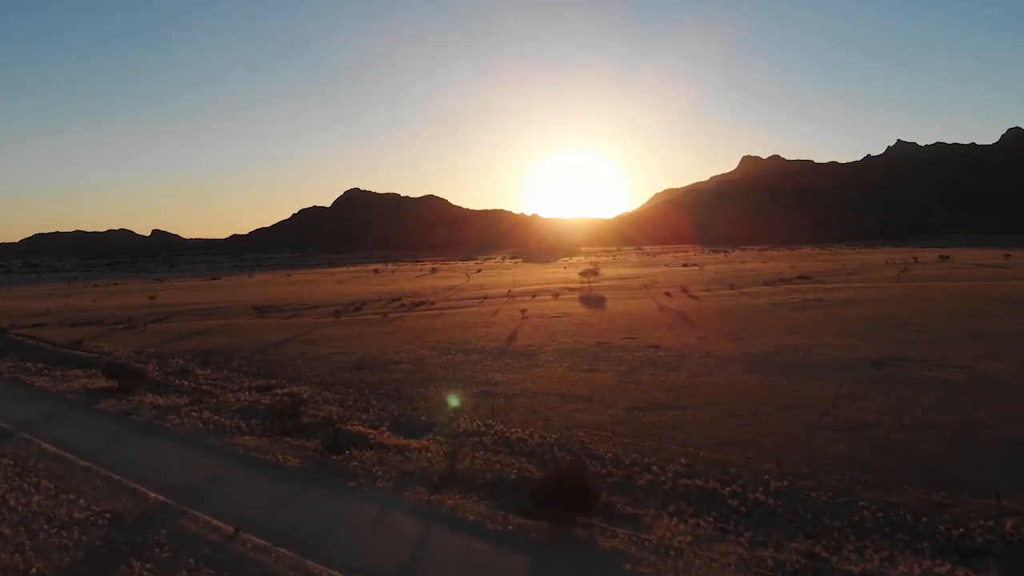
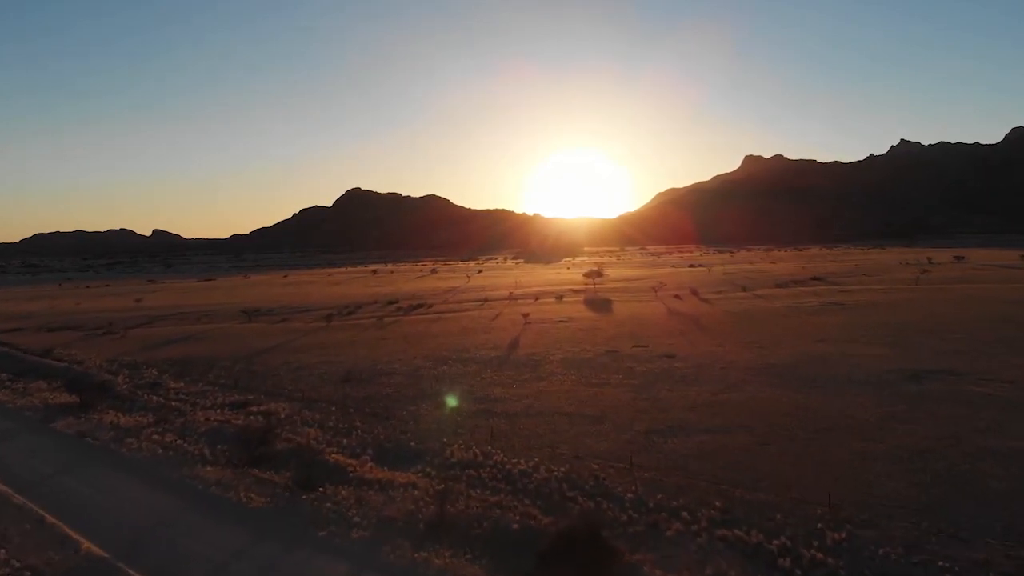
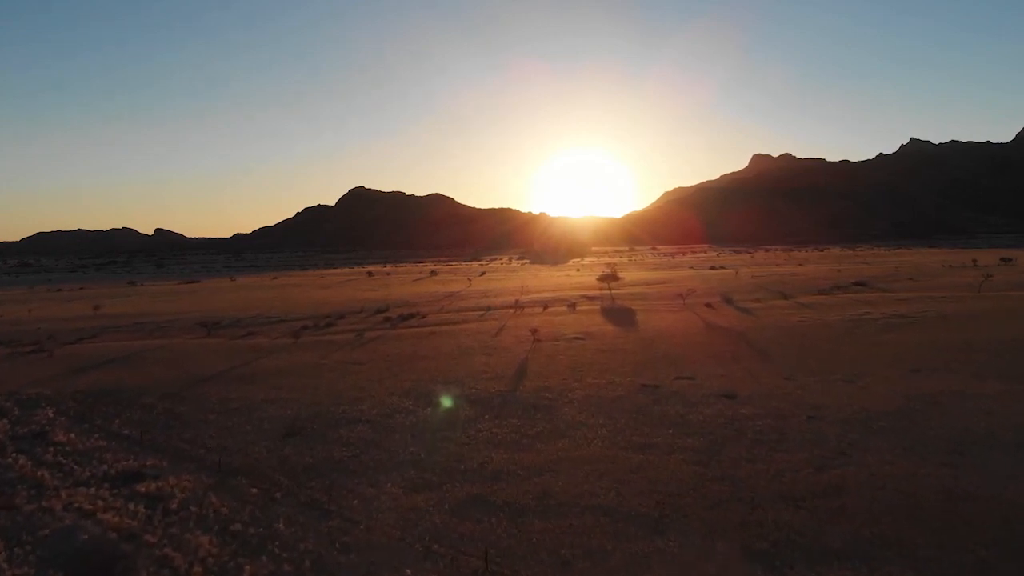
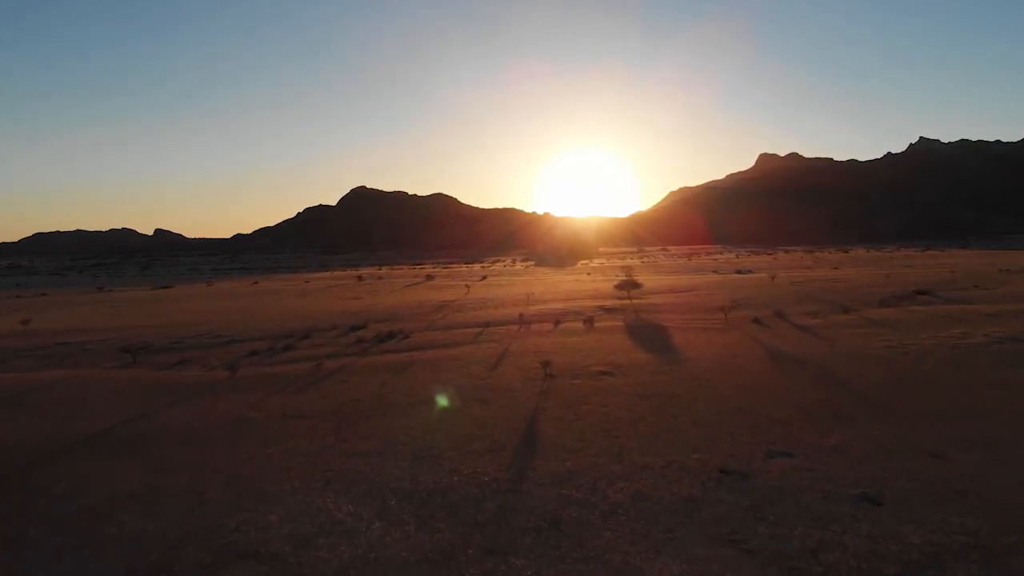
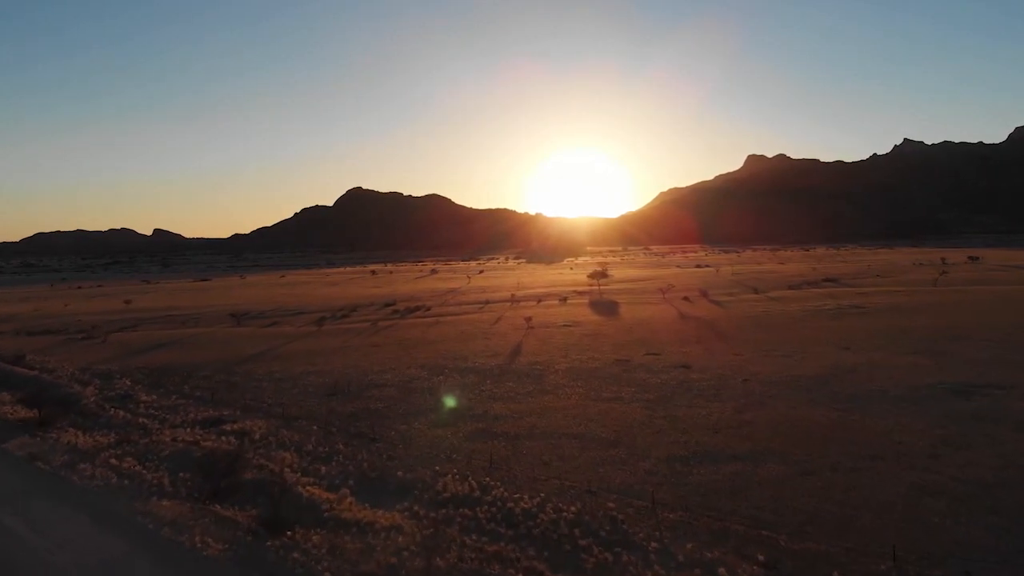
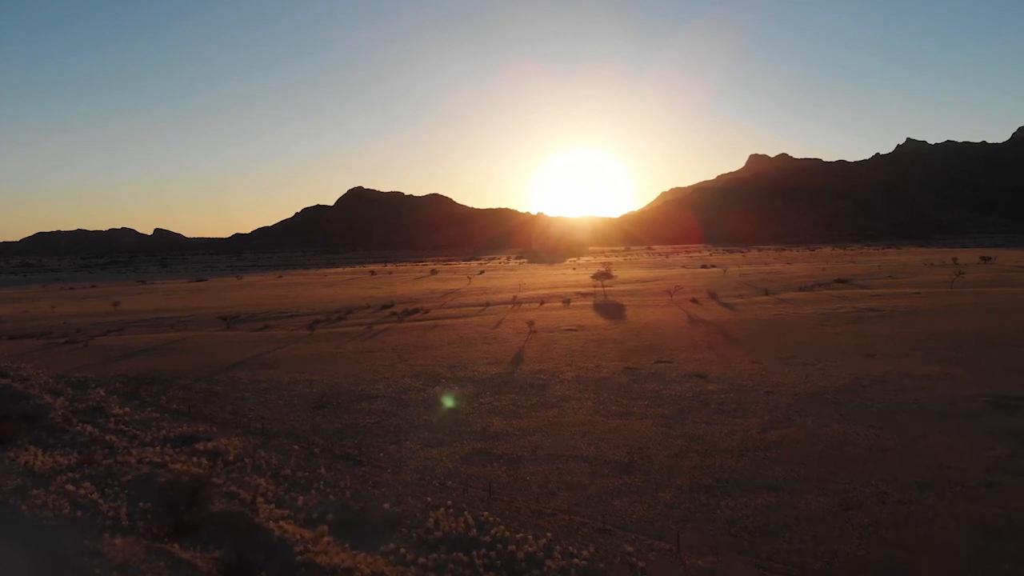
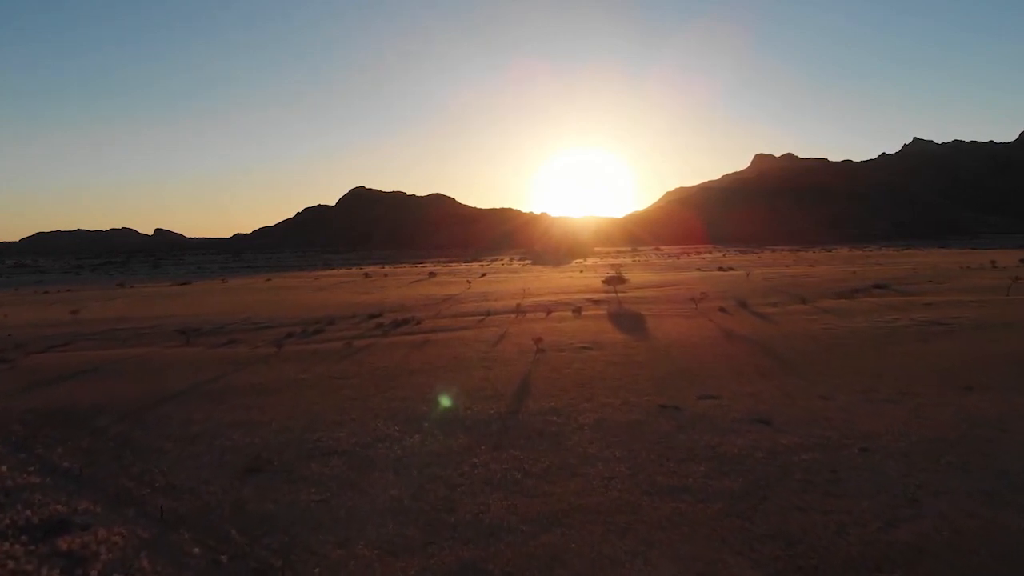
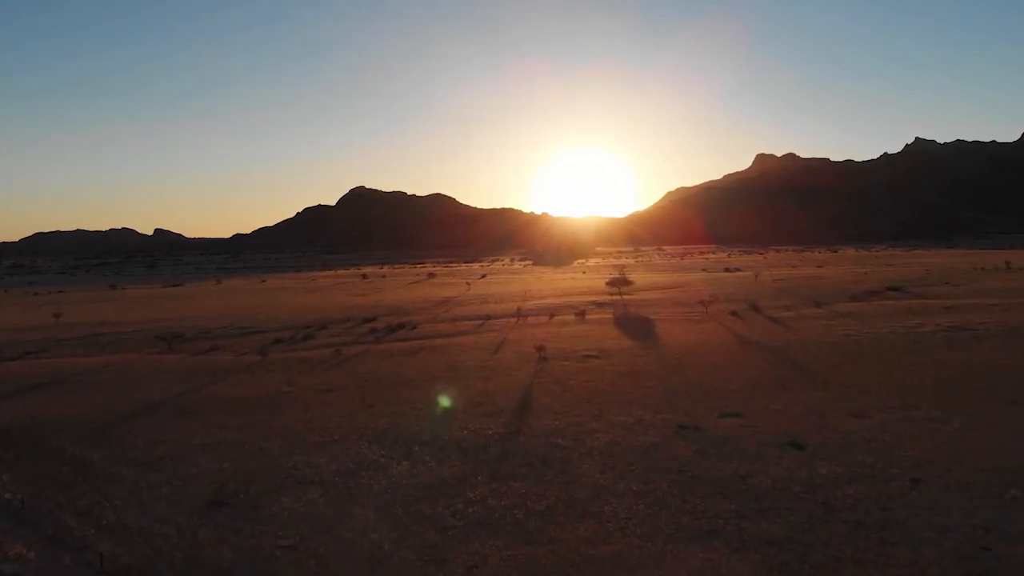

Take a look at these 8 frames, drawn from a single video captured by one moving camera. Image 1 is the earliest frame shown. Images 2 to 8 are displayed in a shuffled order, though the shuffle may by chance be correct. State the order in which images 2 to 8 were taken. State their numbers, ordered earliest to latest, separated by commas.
2, 5, 6, 3, 7, 8, 4
